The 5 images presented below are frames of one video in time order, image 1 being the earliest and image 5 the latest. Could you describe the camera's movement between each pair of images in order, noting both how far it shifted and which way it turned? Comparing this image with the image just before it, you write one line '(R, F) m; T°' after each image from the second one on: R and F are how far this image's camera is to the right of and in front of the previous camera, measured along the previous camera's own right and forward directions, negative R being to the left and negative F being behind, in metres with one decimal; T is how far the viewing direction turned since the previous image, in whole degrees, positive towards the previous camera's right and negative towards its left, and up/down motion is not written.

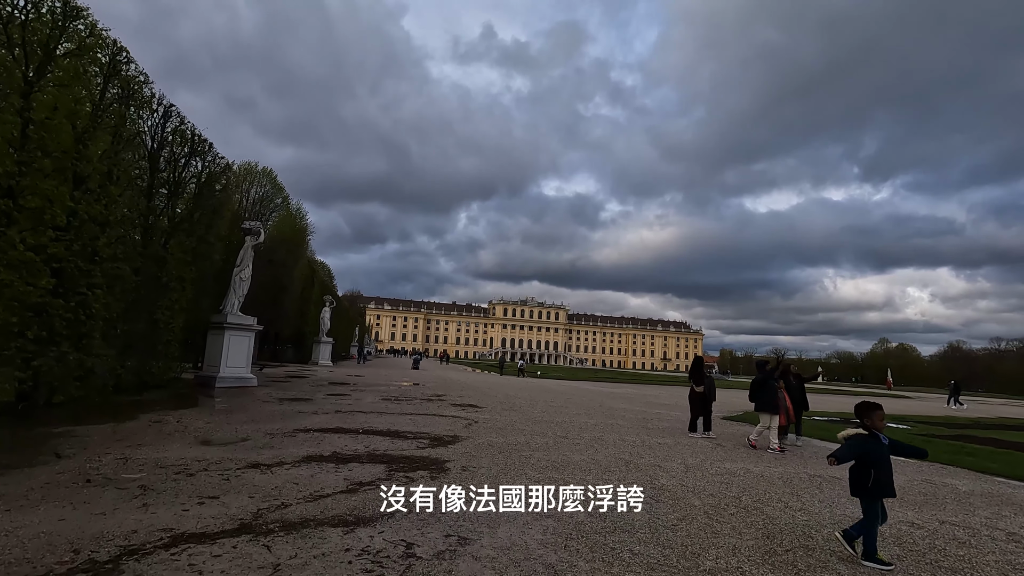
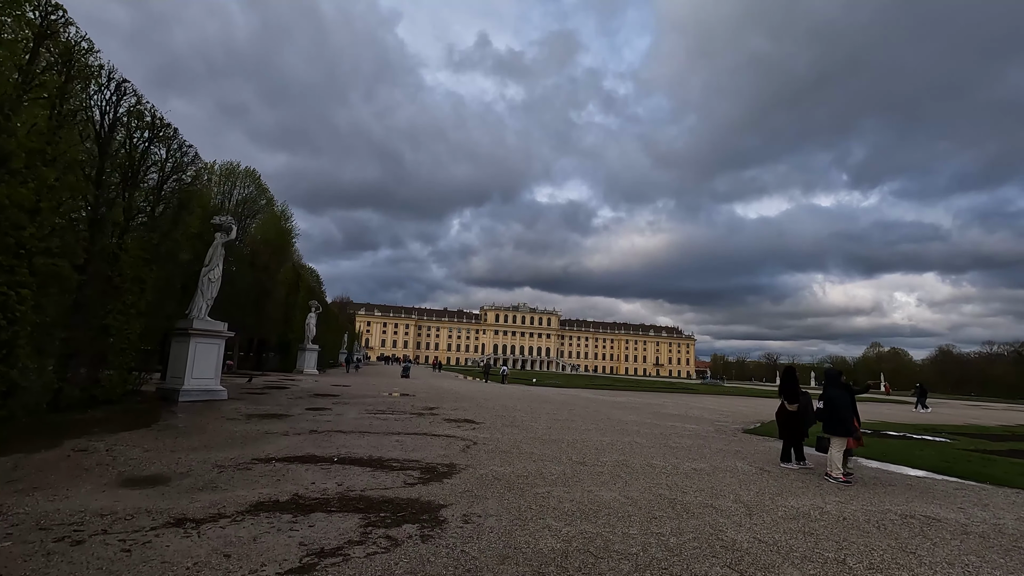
(-0.2, +1.7) m; +1°
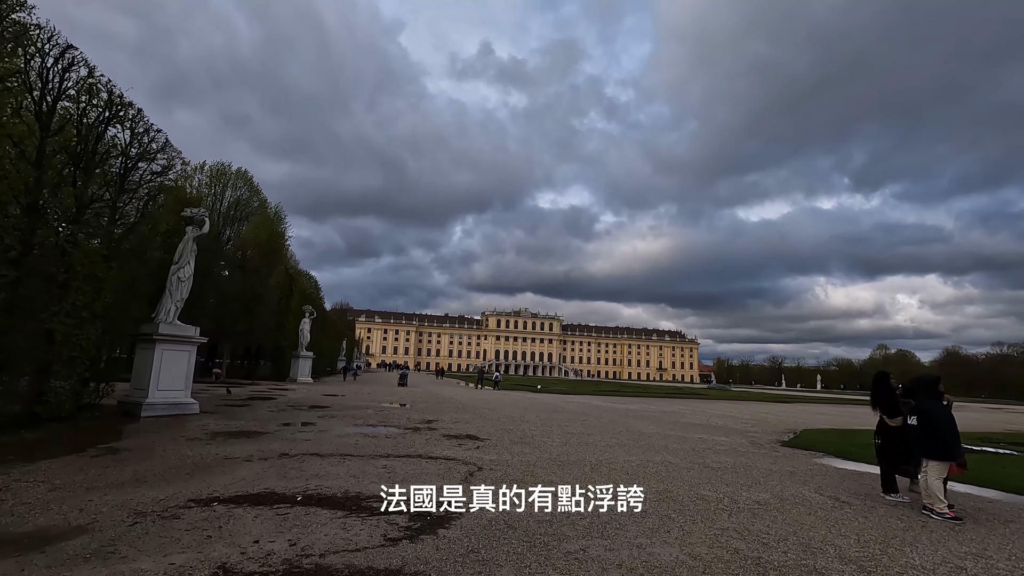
(-0.2, +1.8) m; 0°
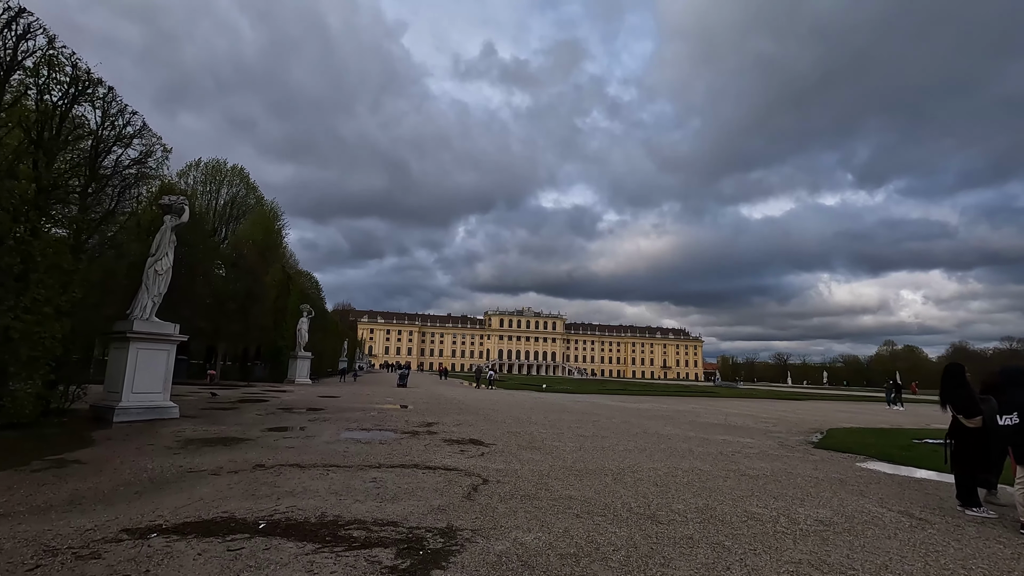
(-0.1, +1.2) m; 0°
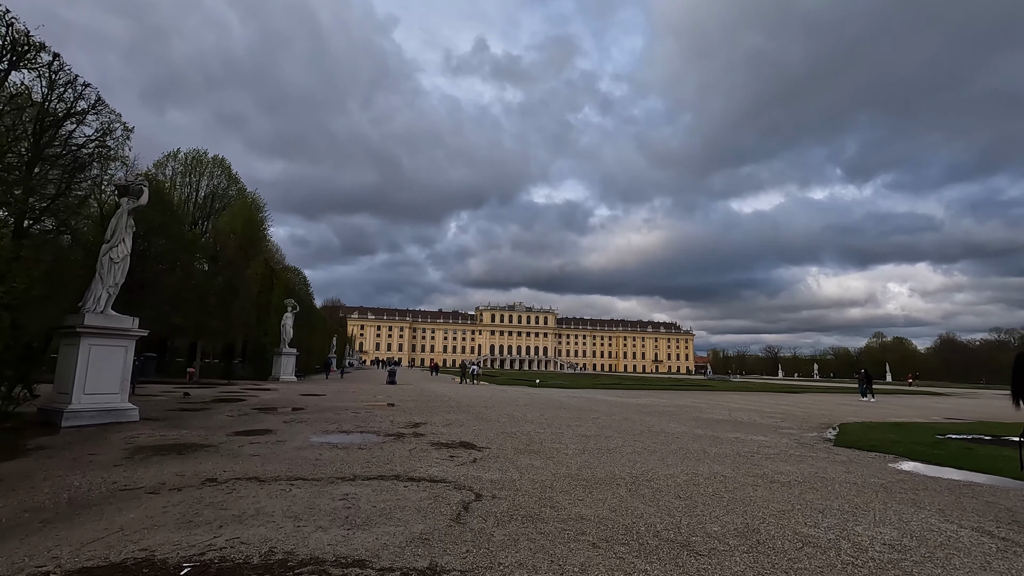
(-0.1, +1.1) m; +1°
